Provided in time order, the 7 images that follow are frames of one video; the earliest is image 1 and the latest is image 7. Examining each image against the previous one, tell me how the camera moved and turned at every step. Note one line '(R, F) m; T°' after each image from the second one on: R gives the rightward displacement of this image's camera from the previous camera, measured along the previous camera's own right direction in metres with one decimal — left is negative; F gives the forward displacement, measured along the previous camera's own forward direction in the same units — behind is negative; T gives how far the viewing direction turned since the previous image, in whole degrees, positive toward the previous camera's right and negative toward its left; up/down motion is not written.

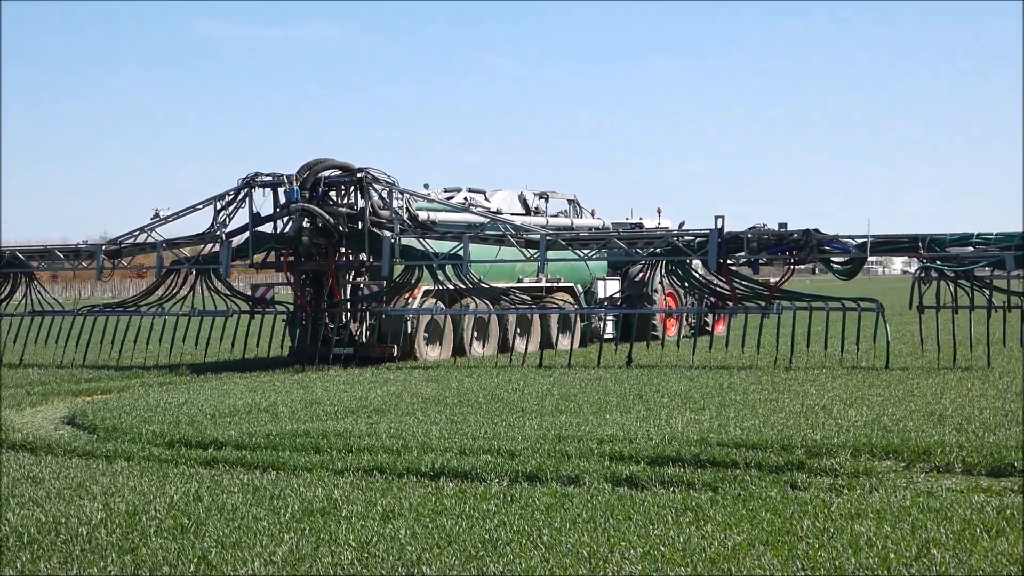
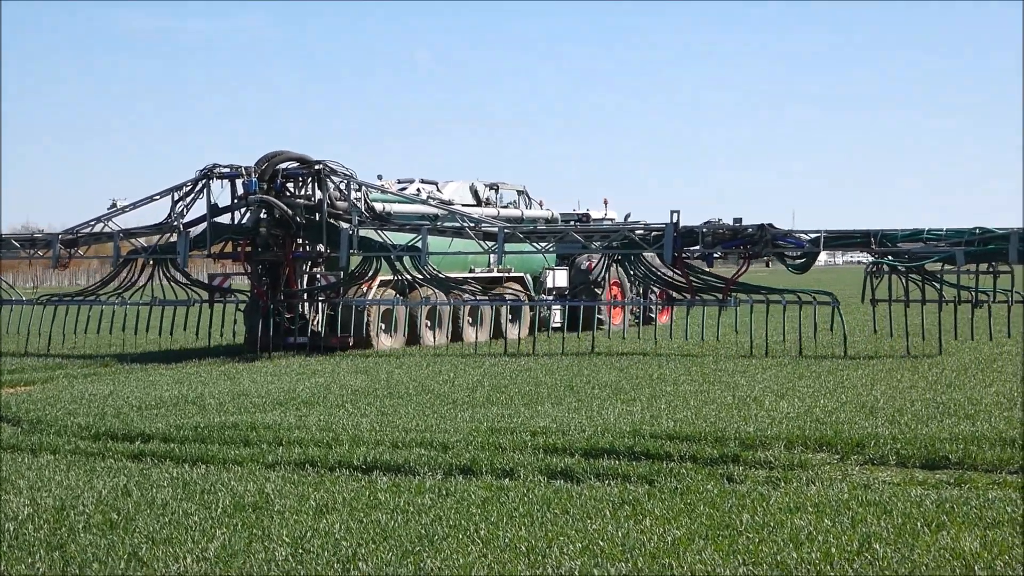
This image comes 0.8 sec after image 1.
(+0.3, +0.2) m; +2°
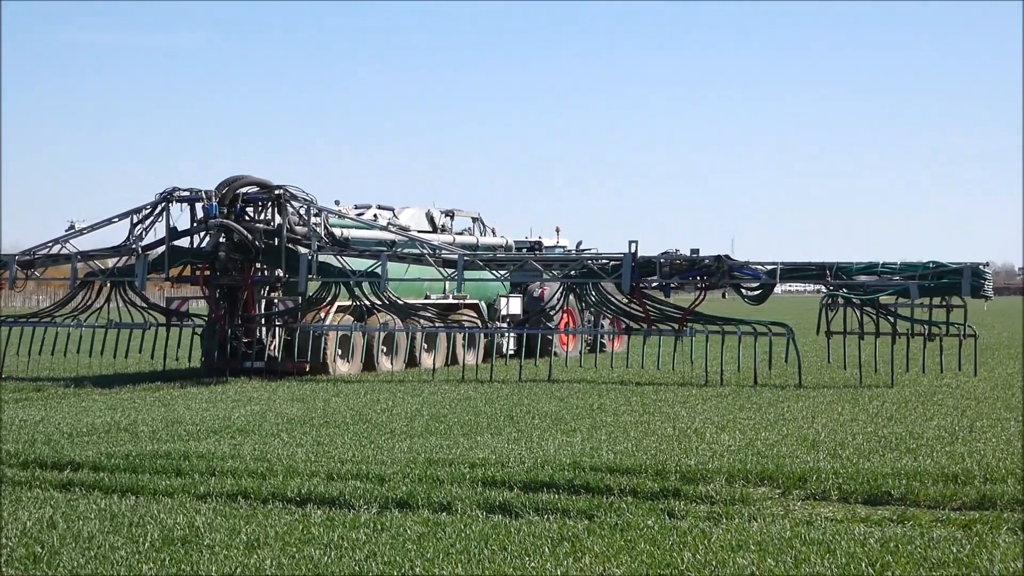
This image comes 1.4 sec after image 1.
(+0.3, +0.3) m; +2°
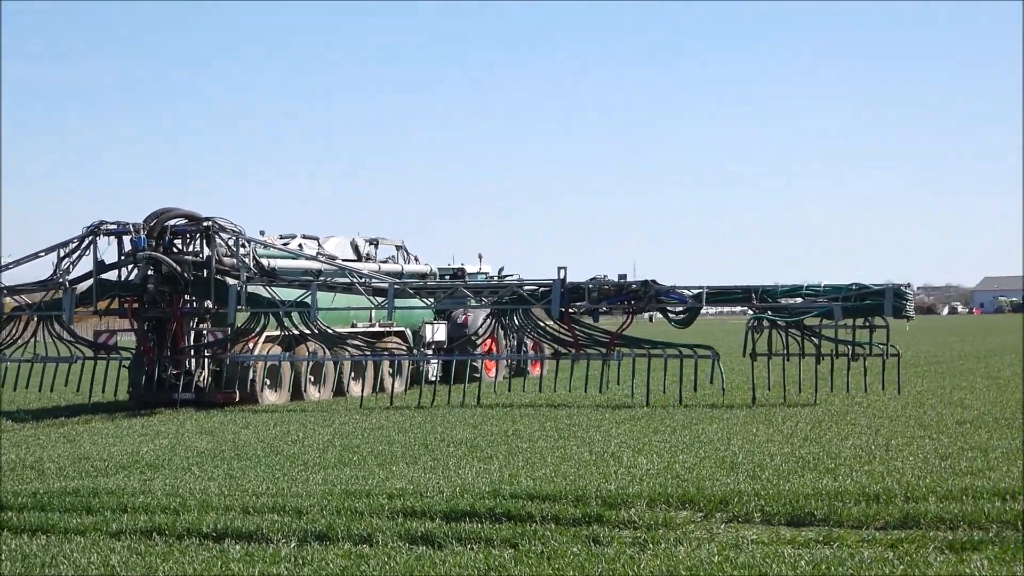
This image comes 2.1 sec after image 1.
(+0.1, +0.1) m; +3°
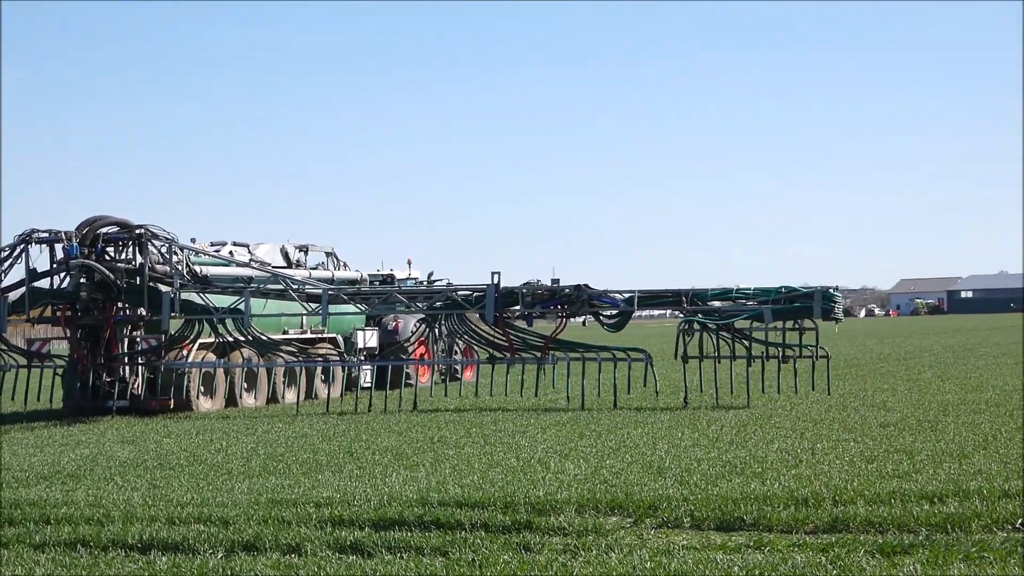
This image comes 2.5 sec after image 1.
(+0.1, 0.0) m; +3°
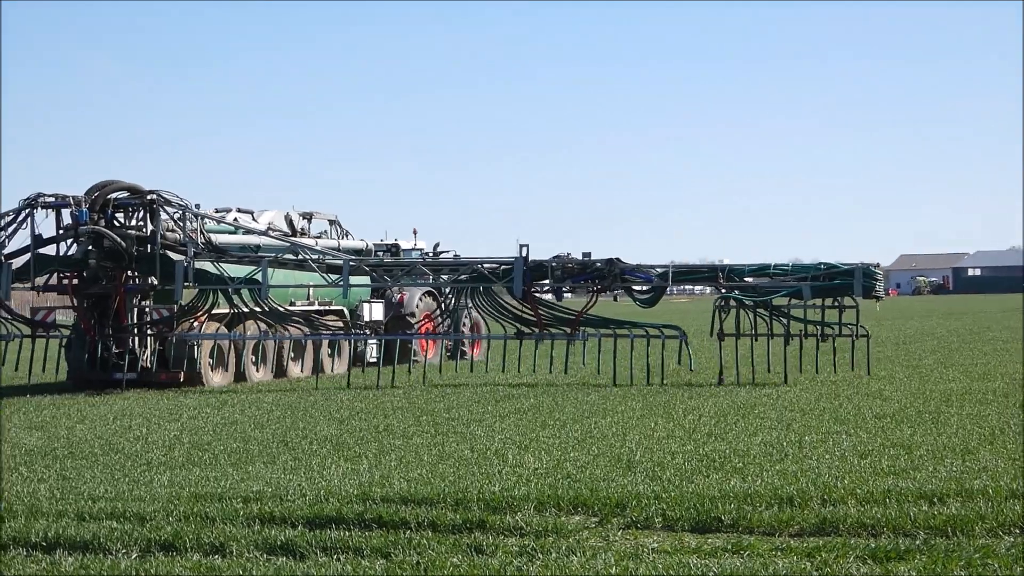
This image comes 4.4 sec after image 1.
(+0.8, +1.3) m; -2°
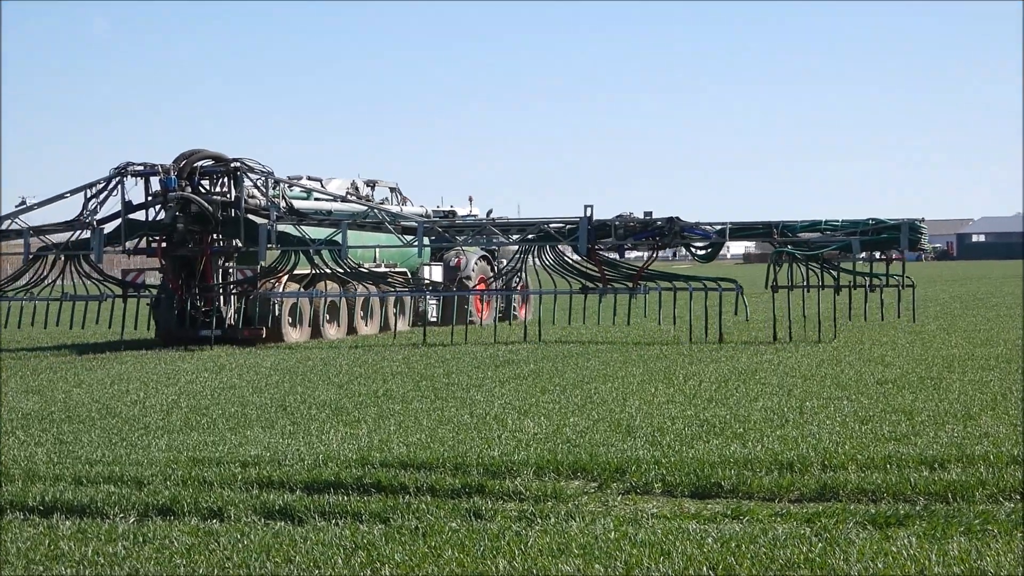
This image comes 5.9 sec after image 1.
(+1.0, +0.2) m; -5°
